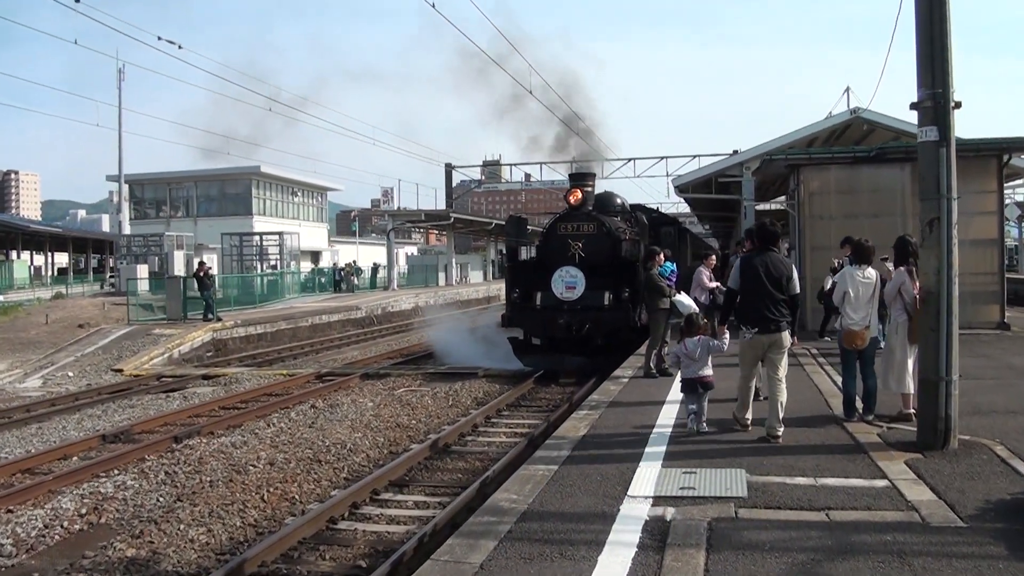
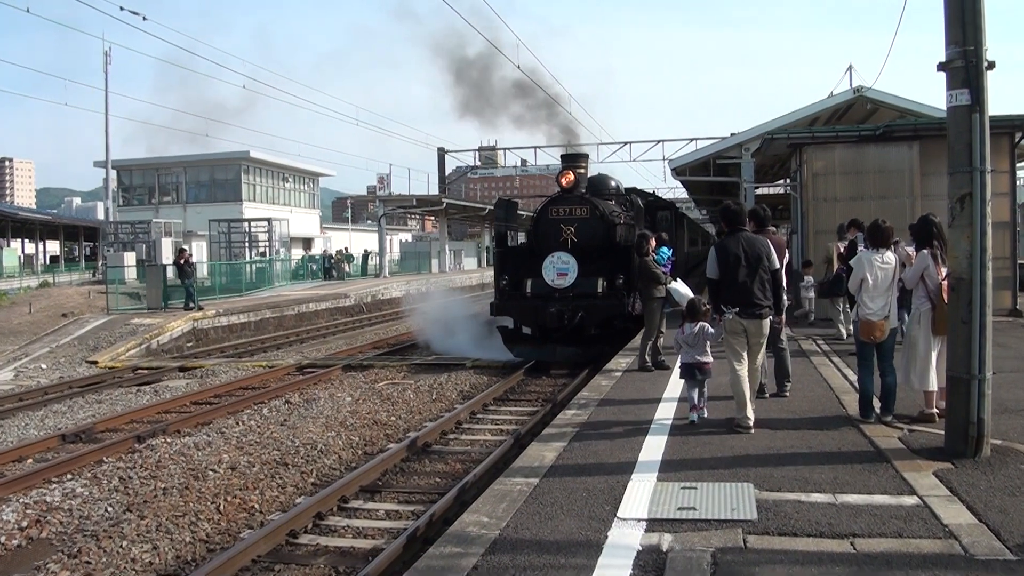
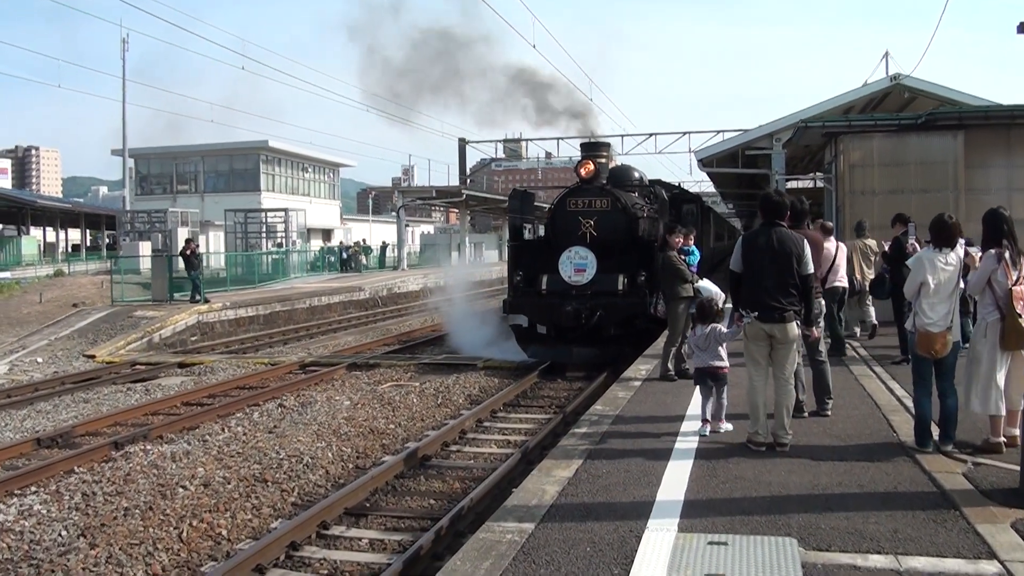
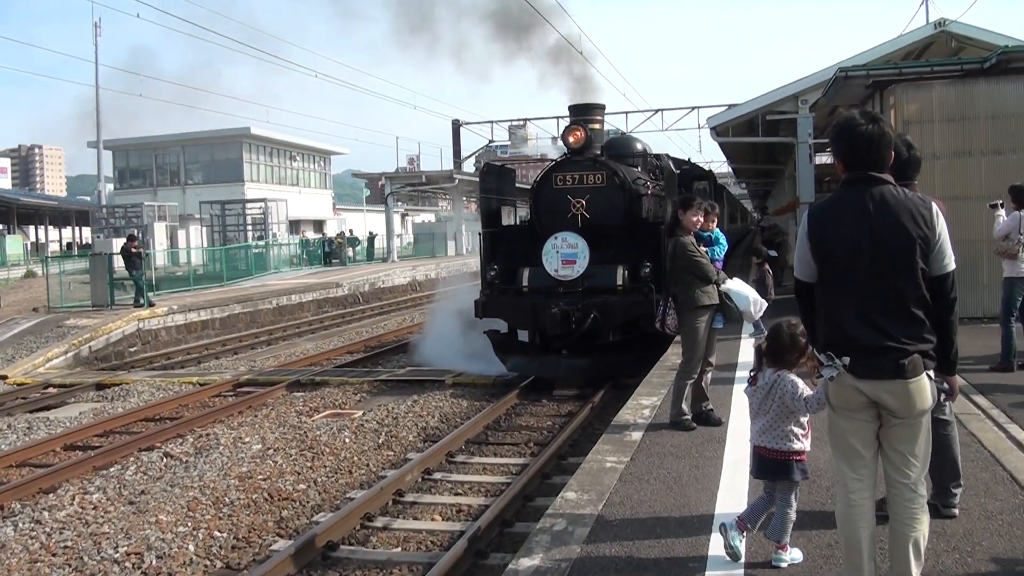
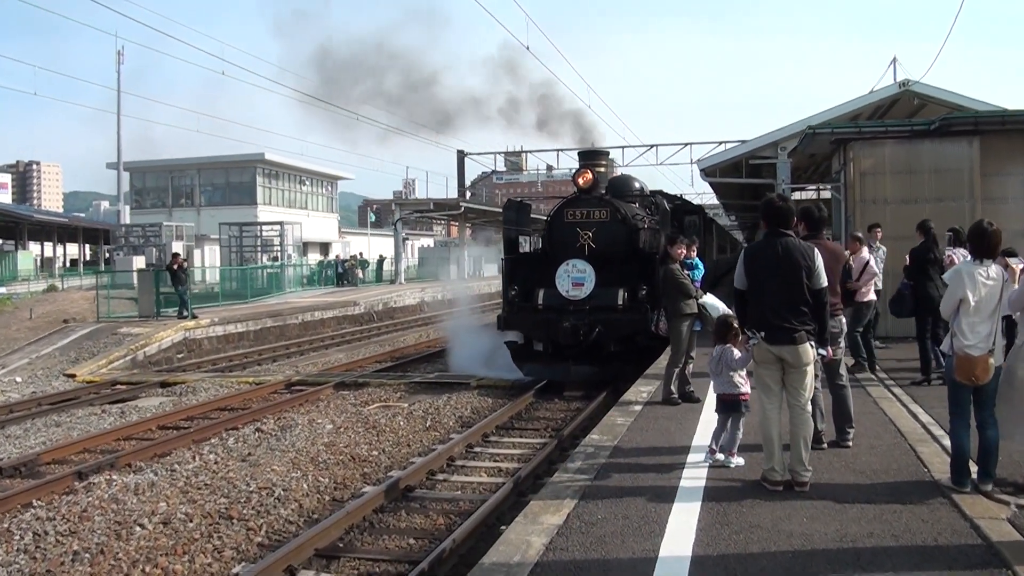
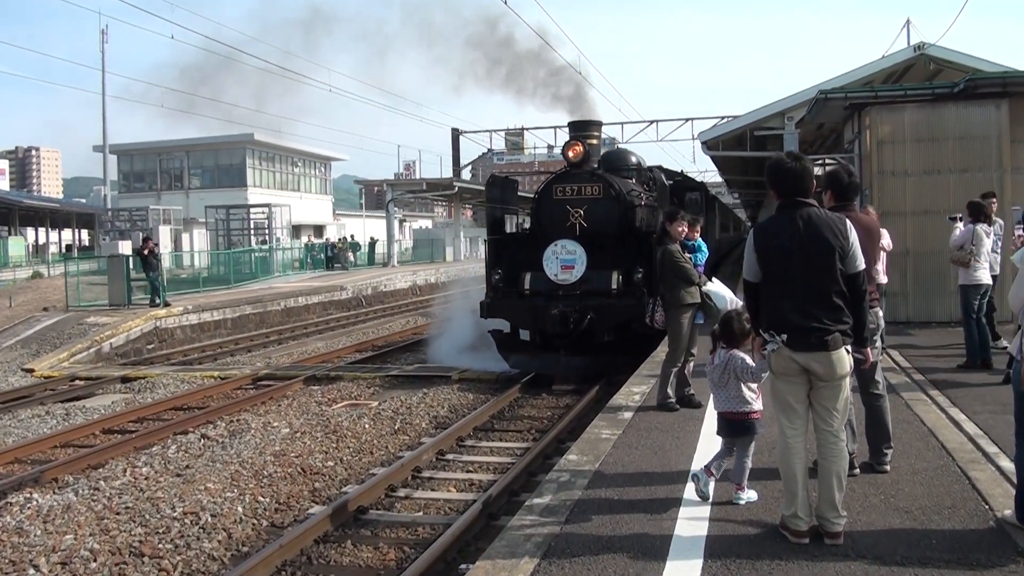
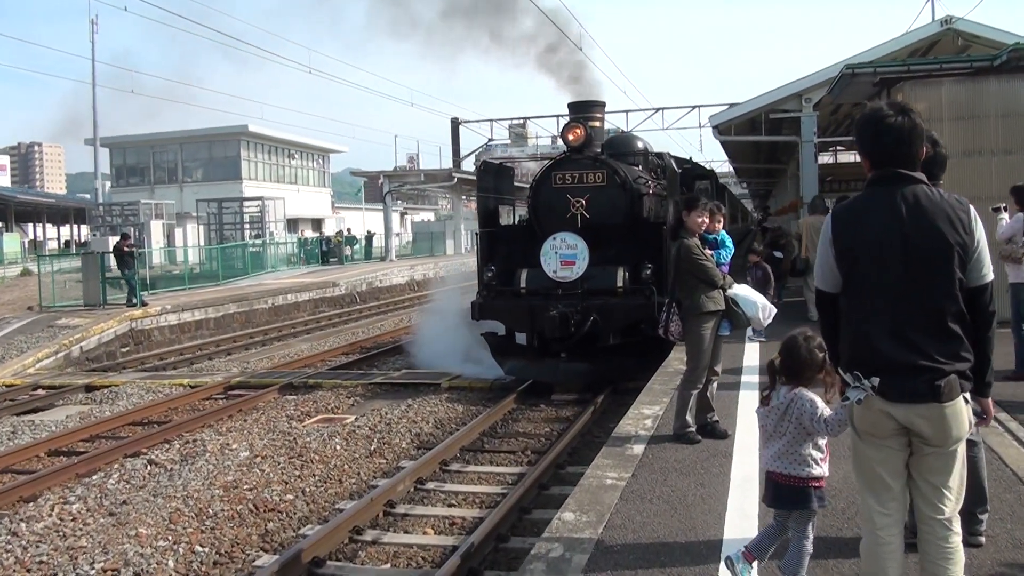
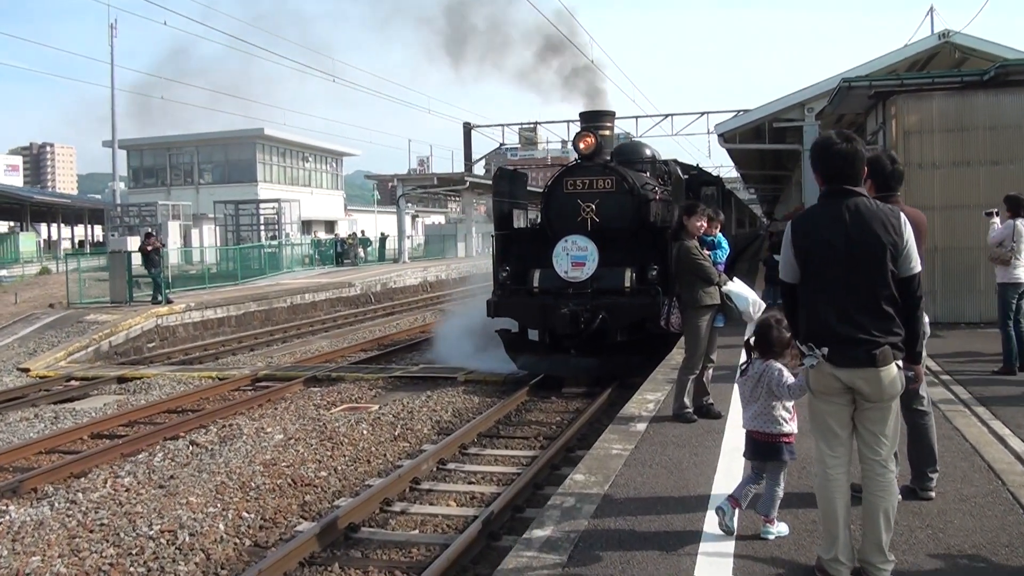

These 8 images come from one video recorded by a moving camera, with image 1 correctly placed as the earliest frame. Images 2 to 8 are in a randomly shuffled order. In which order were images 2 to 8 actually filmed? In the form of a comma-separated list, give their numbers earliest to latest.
2, 3, 5, 6, 8, 4, 7
